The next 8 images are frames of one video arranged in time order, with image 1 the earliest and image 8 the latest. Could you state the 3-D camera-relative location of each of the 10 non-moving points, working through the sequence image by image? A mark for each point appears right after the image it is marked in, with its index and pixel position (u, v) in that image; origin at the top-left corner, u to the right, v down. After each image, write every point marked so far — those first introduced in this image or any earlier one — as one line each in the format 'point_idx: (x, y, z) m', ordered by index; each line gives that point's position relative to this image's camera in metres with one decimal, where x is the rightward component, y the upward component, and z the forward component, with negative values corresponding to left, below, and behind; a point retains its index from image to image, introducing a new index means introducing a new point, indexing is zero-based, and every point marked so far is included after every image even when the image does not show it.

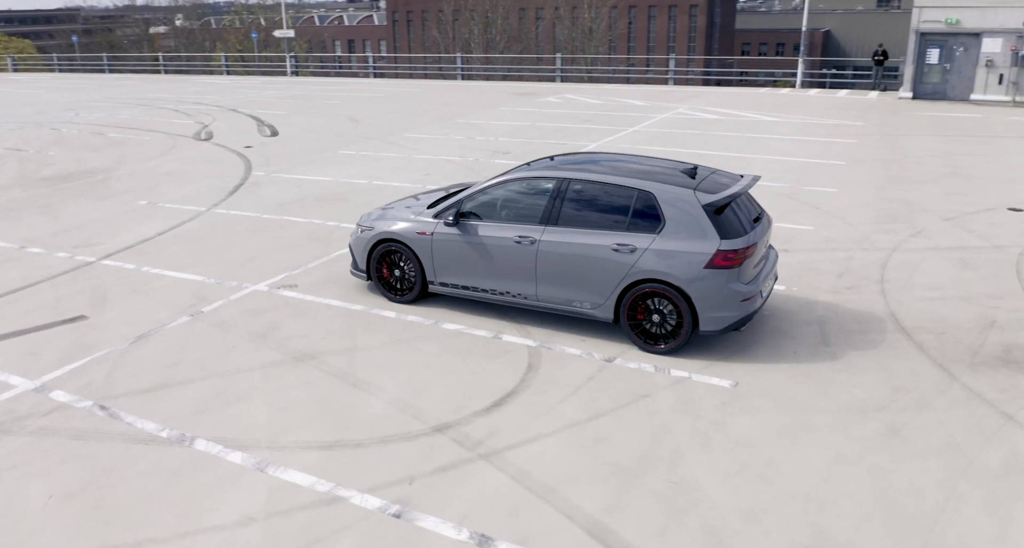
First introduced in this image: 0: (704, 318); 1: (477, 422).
0: (+1.6, -0.4, +5.7) m
1: (-0.2, -1.0, +4.8) m
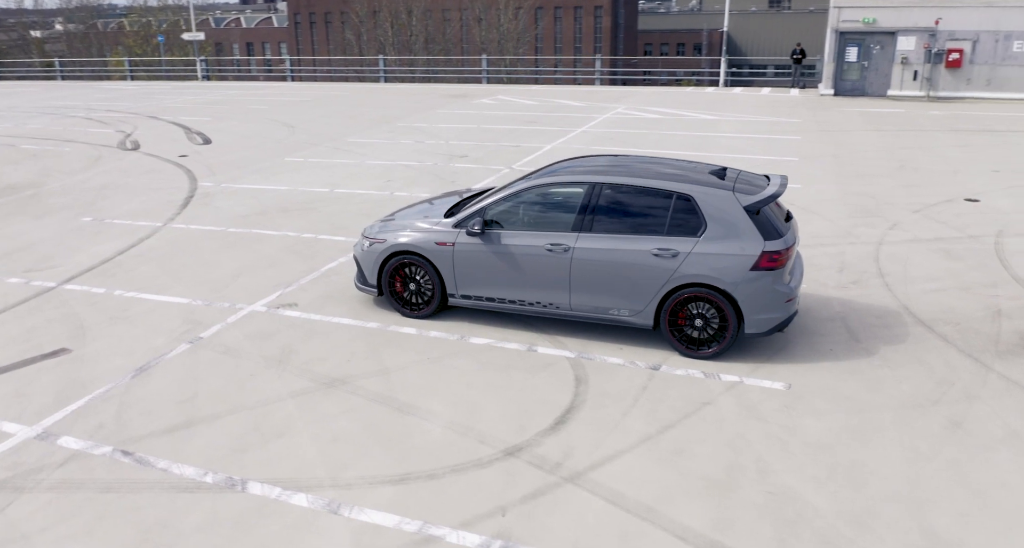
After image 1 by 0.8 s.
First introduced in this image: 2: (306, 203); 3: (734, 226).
0: (+2.0, -0.4, +5.6) m
1: (+0.3, -1.1, +4.6) m
2: (-3.7, +1.3, +12.3) m
3: (+1.8, +0.4, +5.6) m
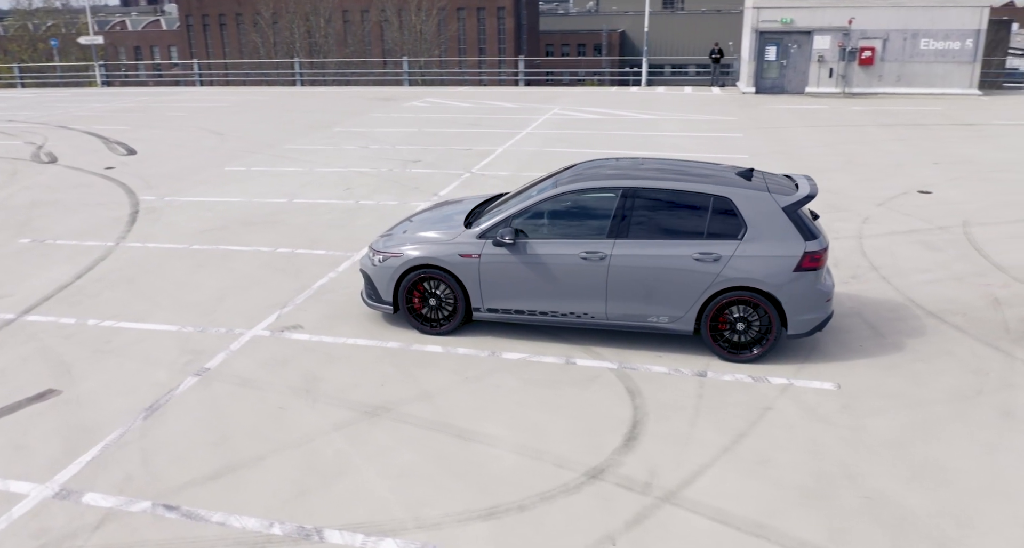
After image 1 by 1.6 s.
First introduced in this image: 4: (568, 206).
0: (+2.3, -0.4, +5.6) m
1: (+0.7, -1.2, +4.4) m
2: (-4.1, +1.0, +11.6) m
3: (+2.1, +0.4, +5.6) m
4: (+0.5, +0.6, +5.9) m
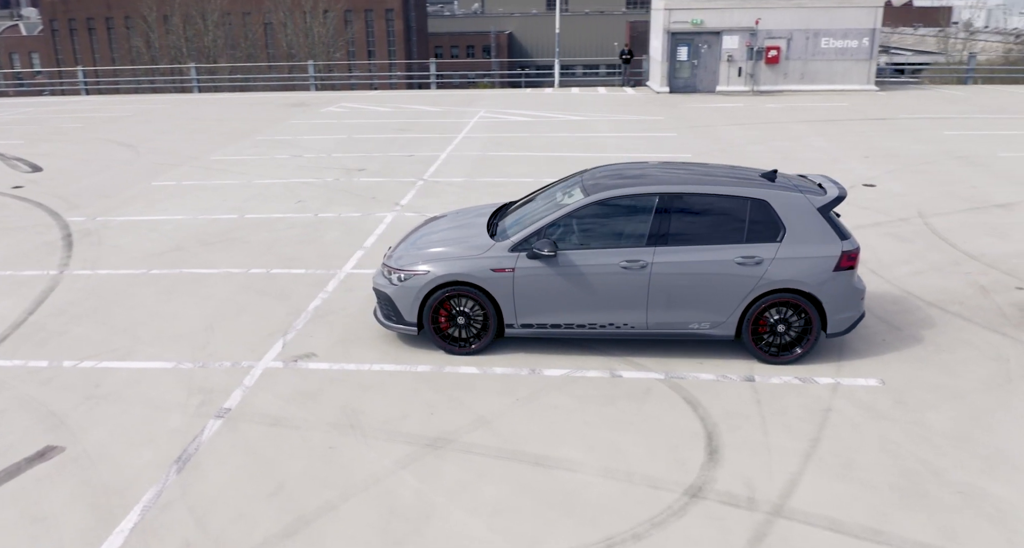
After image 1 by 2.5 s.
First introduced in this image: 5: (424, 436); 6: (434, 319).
0: (+2.6, -0.4, +5.7) m
1: (+1.3, -1.2, +4.3) m
2: (-4.5, +0.7, +10.8) m
3: (+2.4, +0.4, +5.7) m
4: (+0.8, +0.5, +5.8) m
5: (-0.6, -1.1, +4.8) m
6: (-0.7, -0.4, +6.0) m
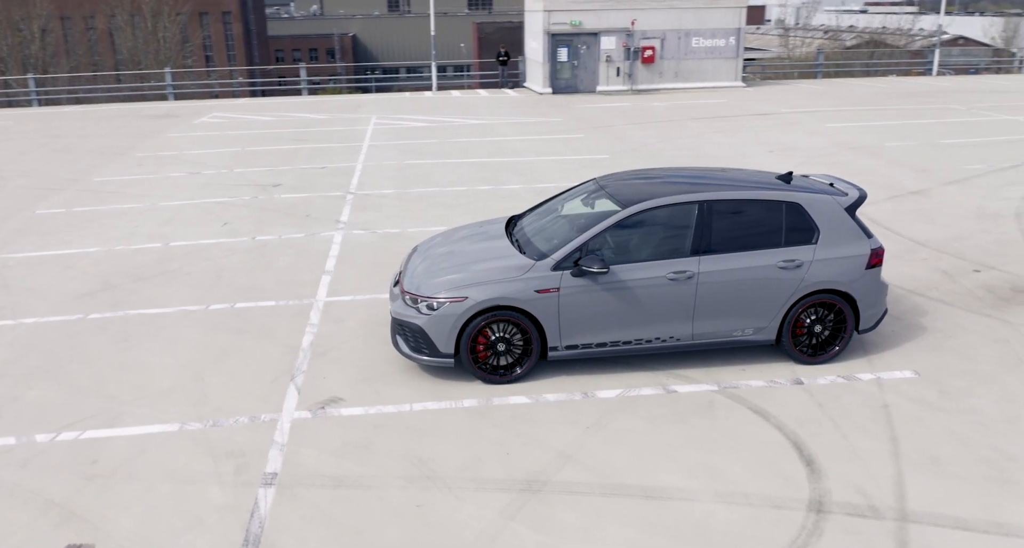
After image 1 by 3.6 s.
0: (+3.0, -0.4, +5.9) m
1: (+2.0, -1.3, +4.3) m
2: (-5.0, +0.2, +9.7) m
3: (+2.7, +0.4, +5.8) m
4: (+1.1, +0.4, +5.7) m
5: (0.0, -1.3, +4.4) m
6: (-0.3, -0.6, +5.6) m
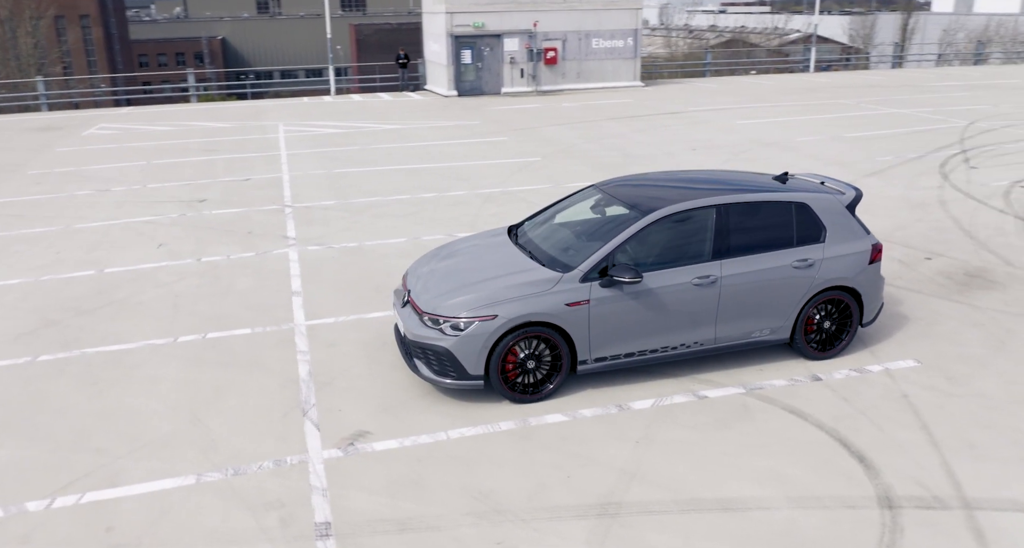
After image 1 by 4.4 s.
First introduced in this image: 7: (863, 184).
0: (+3.1, -0.3, +6.1) m
1: (+2.4, -1.3, +4.4) m
2: (-5.3, -0.2, +8.8) m
3: (+2.9, +0.4, +6.0) m
4: (+1.2, +0.3, +5.6) m
5: (+0.5, -1.4, +4.3) m
6: (-0.1, -0.7, +5.4) m
7: (+6.6, +1.7, +13.2) m
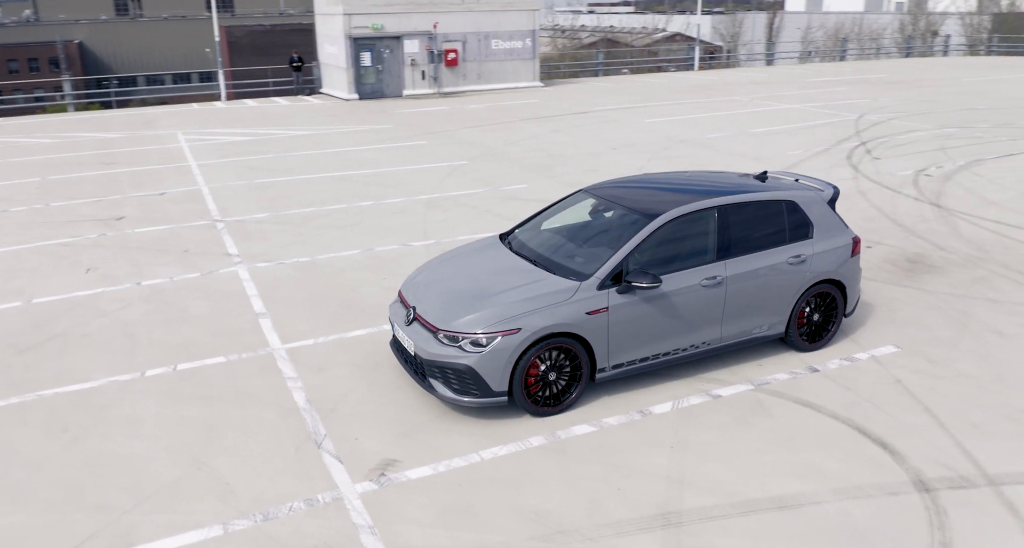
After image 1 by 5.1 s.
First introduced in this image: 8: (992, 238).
0: (+3.1, -0.2, +6.5) m
1: (+2.7, -1.3, +4.6) m
2: (-5.6, -0.6, +7.9) m
3: (+2.9, +0.5, +6.3) m
4: (+1.3, +0.3, +5.7) m
5: (+0.8, -1.5, +4.2) m
6: (+0.1, -0.8, +5.3) m
7: (+5.5, +1.9, +14.0) m
8: (+6.9, +0.5, +10.1) m
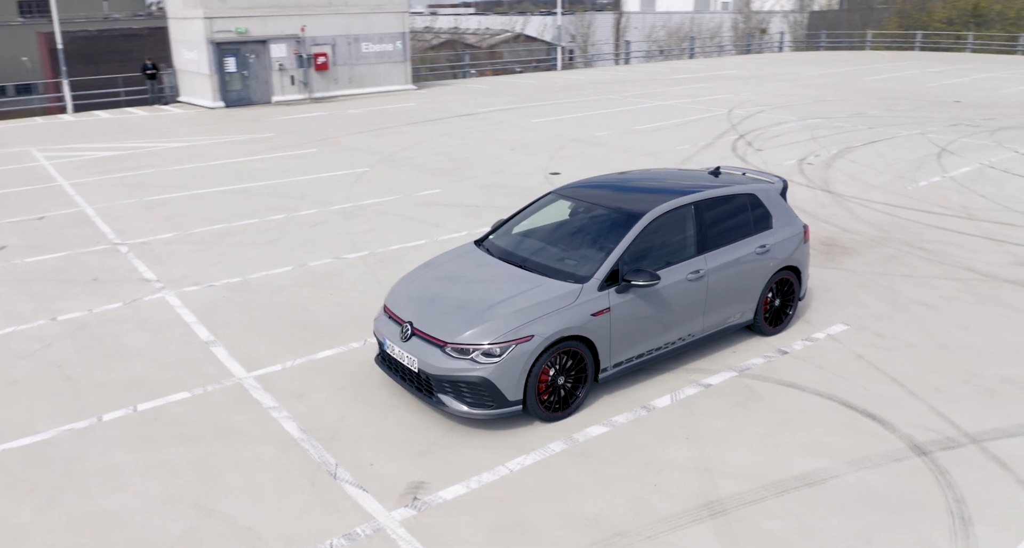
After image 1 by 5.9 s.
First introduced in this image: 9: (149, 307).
0: (+2.9, -0.1, +7.0) m
1: (+2.9, -1.1, +5.1) m
2: (-5.9, -1.1, +6.9) m
3: (+2.6, +0.6, +6.8) m
4: (+1.2, +0.3, +5.9) m
5: (+1.1, -1.5, +4.4) m
6: (+0.2, -0.9, +5.3) m
7: (+3.8, +2.1, +14.8) m
8: (+6.0, +0.9, +11.2) m
9: (-4.4, -0.4, +8.5) m
